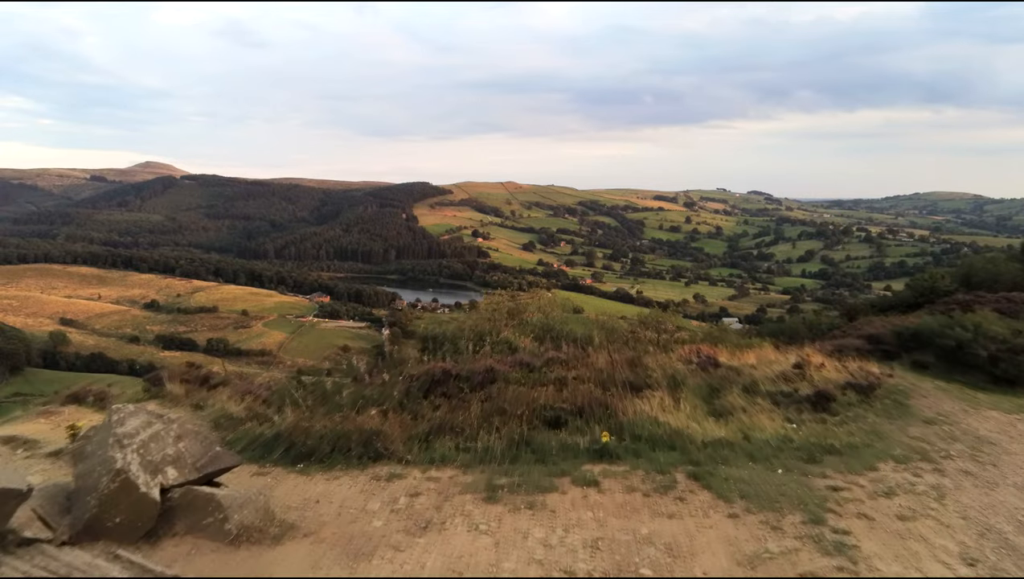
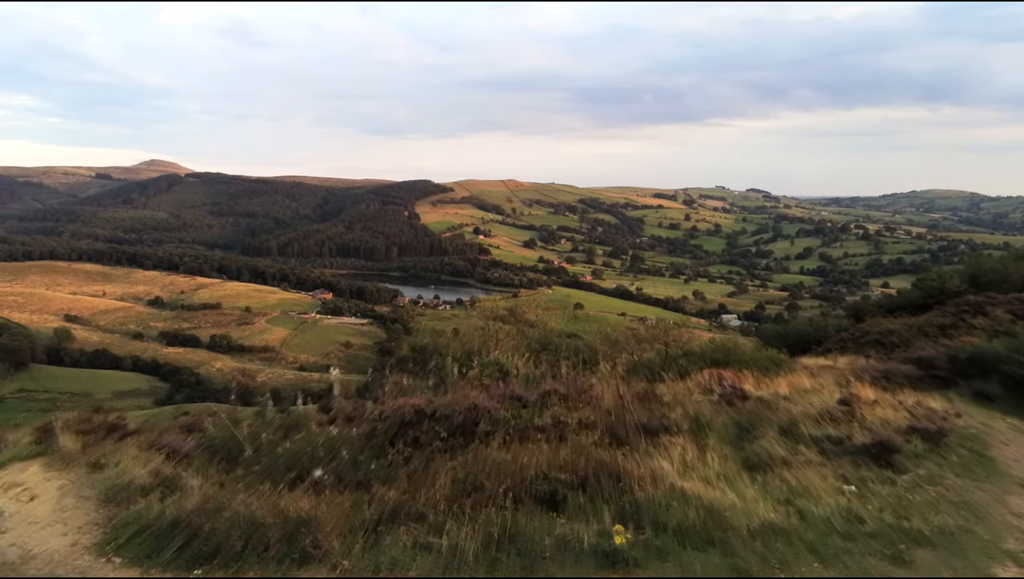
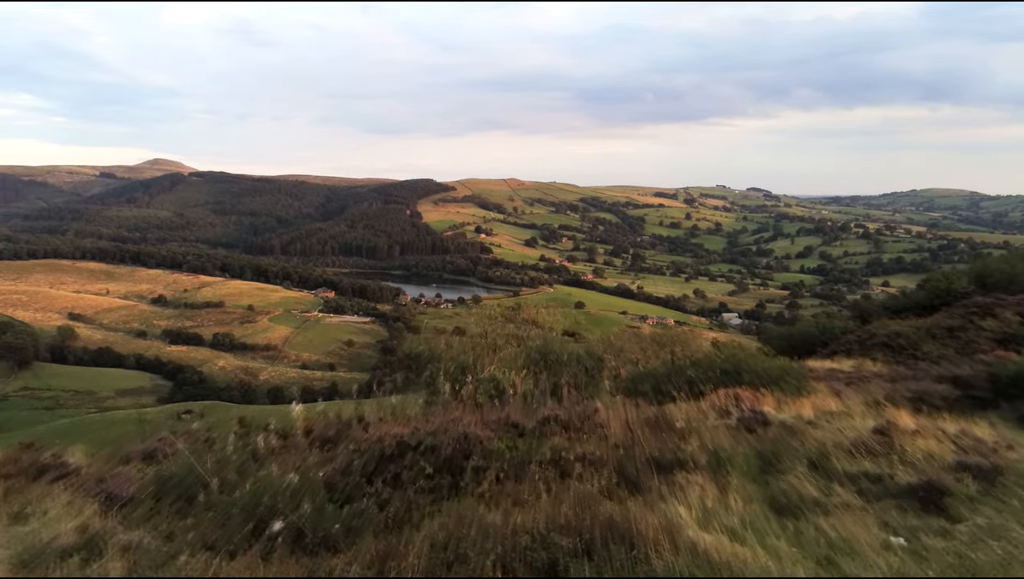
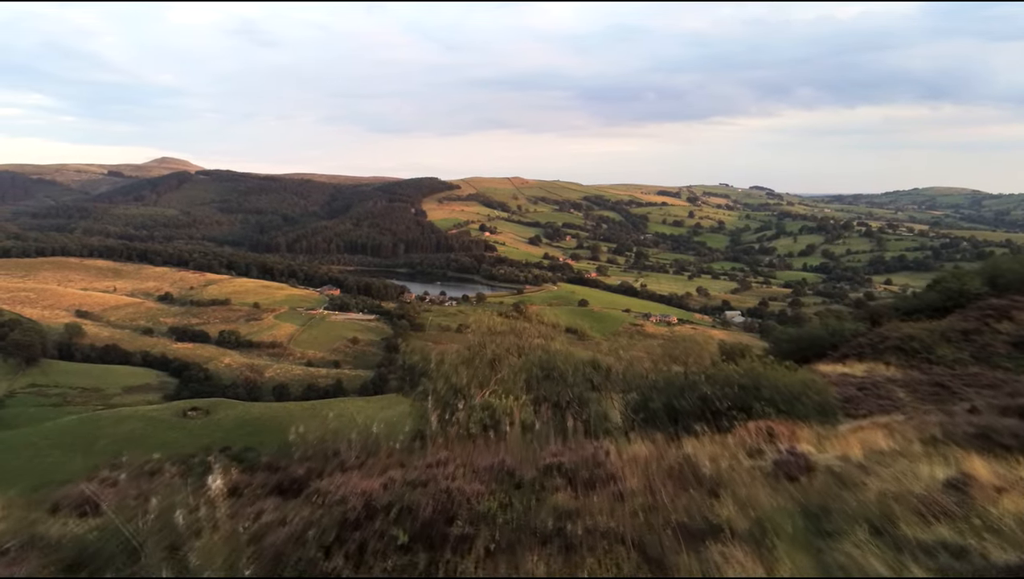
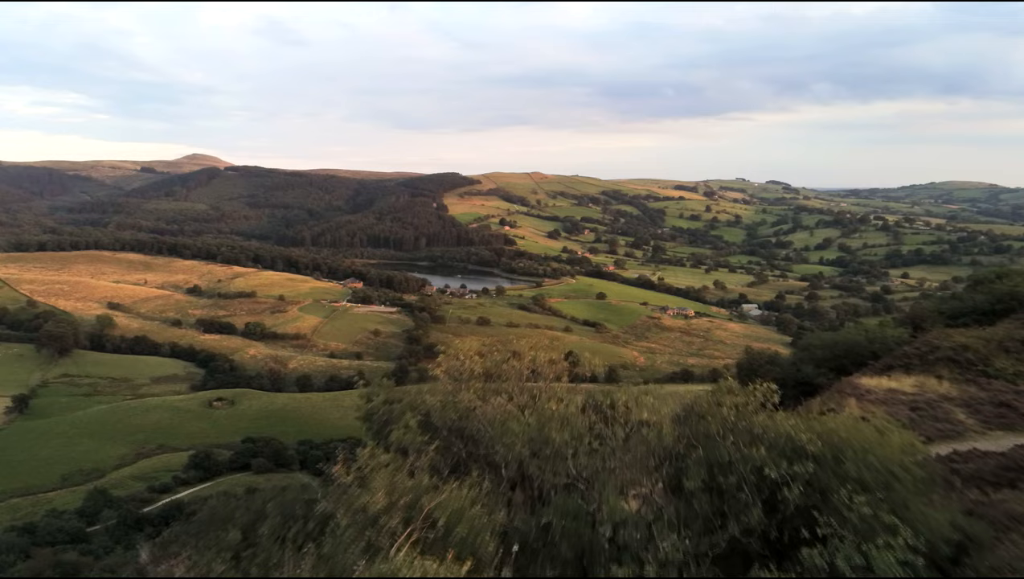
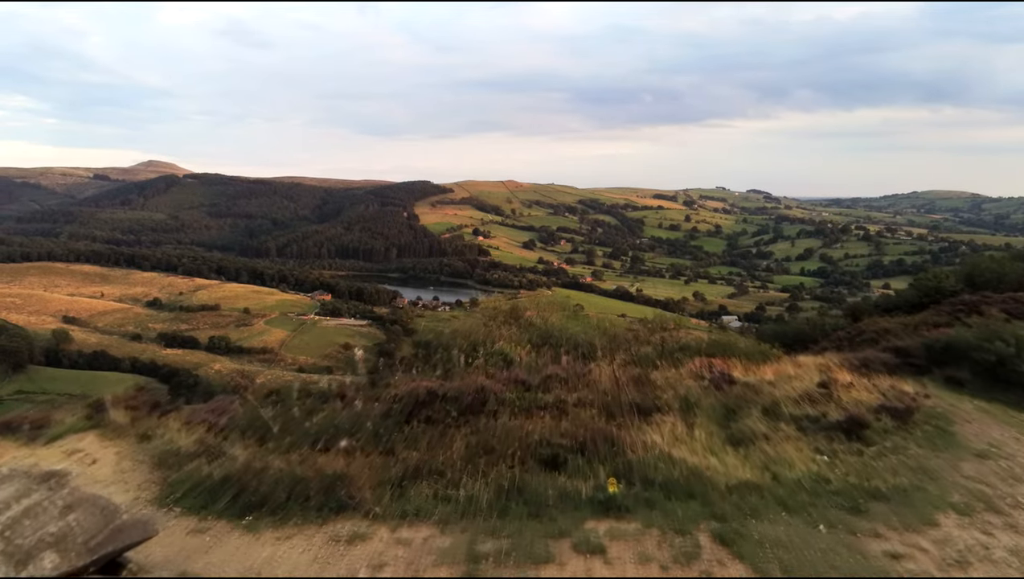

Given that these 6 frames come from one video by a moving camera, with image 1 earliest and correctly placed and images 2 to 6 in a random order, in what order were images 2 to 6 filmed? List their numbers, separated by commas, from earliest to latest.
6, 2, 3, 4, 5
